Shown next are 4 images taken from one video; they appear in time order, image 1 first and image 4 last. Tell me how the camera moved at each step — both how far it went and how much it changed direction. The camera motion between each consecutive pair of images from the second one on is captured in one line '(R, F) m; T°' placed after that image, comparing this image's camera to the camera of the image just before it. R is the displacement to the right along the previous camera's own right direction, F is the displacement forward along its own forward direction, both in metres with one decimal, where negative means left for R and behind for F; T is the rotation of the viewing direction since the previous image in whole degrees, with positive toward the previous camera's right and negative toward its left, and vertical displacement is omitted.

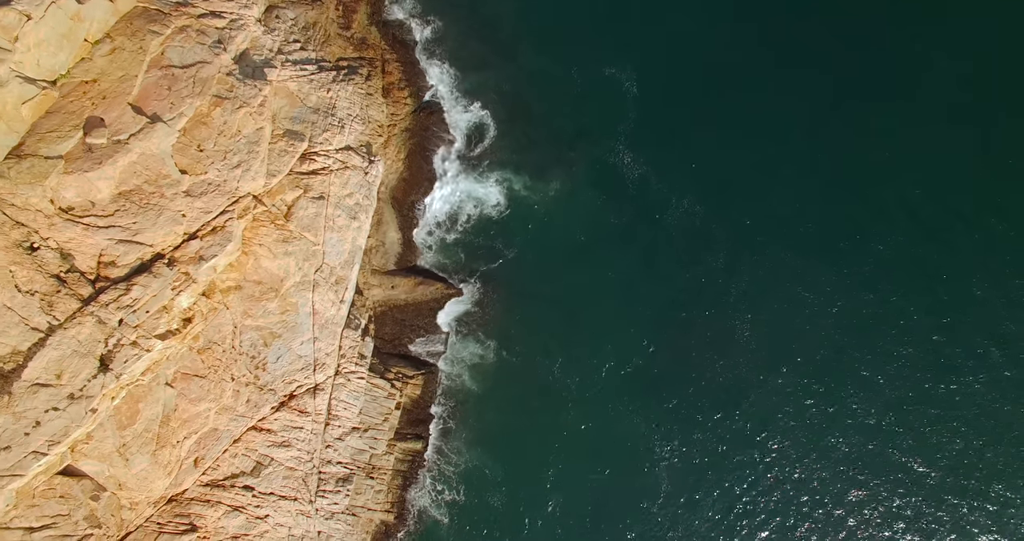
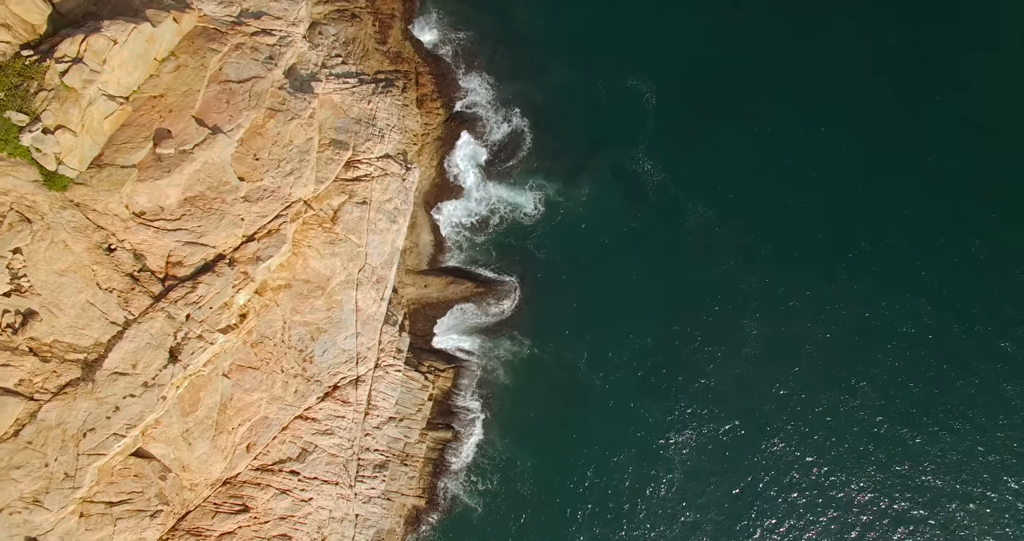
(-1.8, -2.9) m; 0°
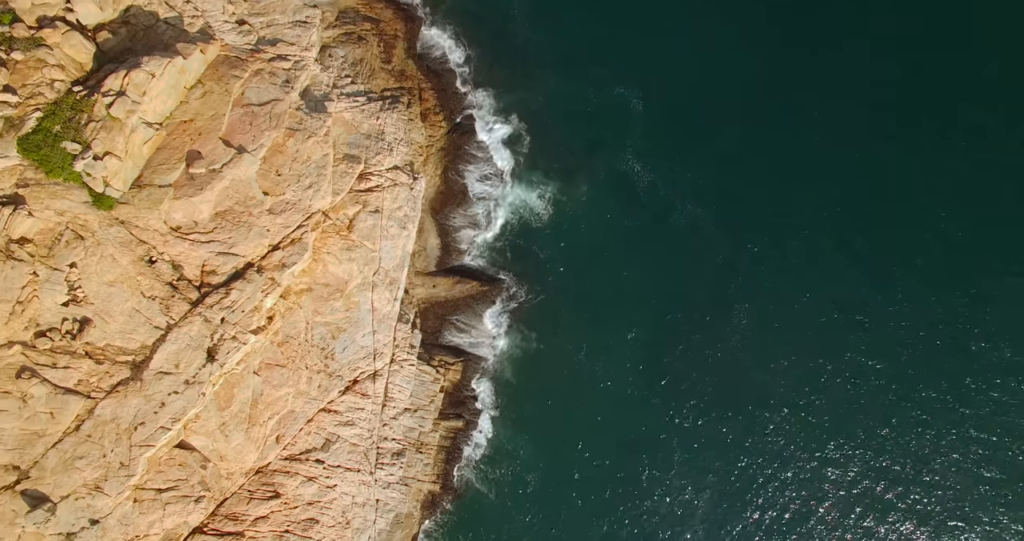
(-0.1, -3.5) m; 0°
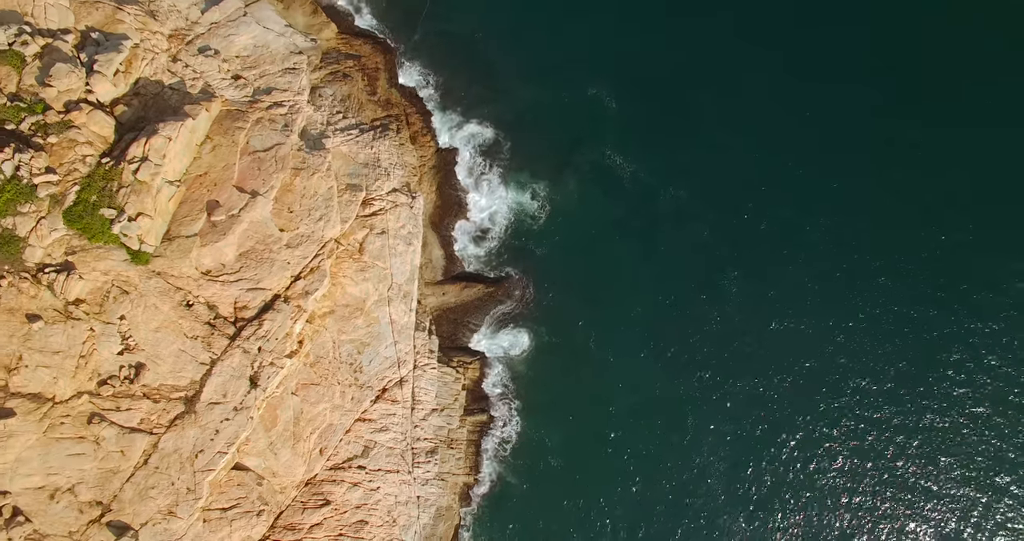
(+0.1, -3.8) m; 0°
